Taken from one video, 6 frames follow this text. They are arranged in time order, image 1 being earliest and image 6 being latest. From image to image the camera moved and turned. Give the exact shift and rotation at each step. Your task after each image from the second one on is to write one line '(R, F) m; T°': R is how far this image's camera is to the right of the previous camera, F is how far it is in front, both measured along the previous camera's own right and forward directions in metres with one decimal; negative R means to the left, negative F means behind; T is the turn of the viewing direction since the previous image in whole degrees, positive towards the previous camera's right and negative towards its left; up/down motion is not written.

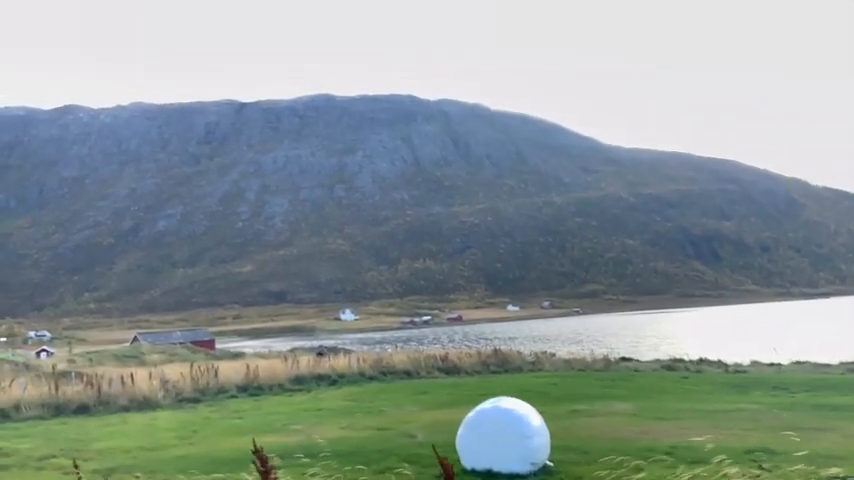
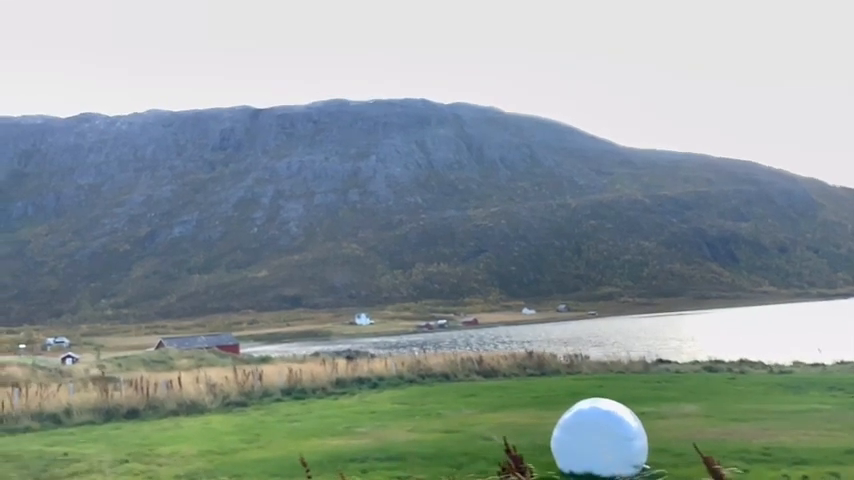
(-0.7, +0.2) m; -1°
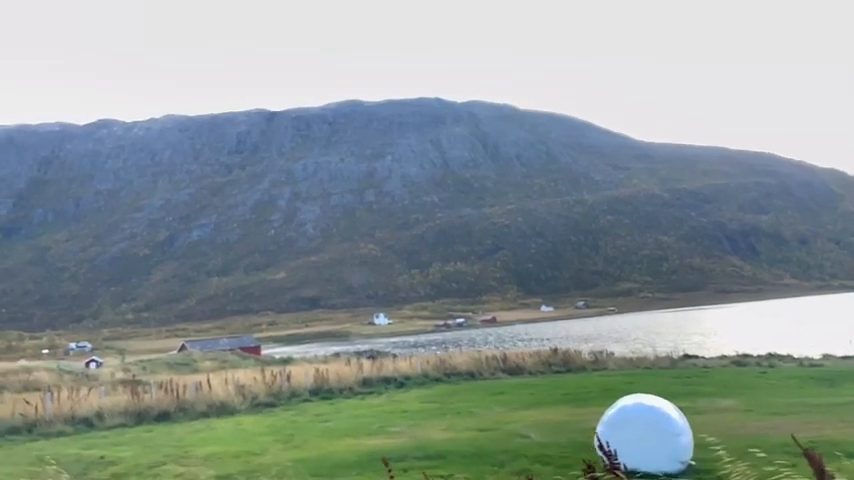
(-0.2, +0.1) m; -1°
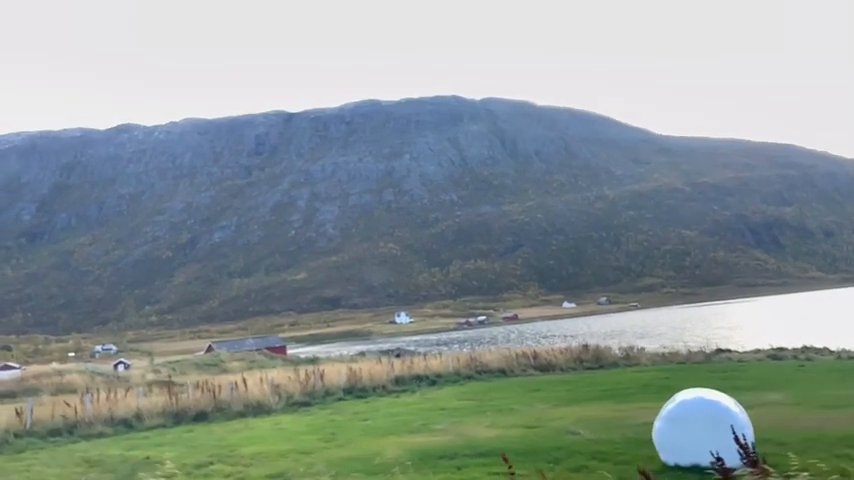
(-0.3, +0.1) m; -1°
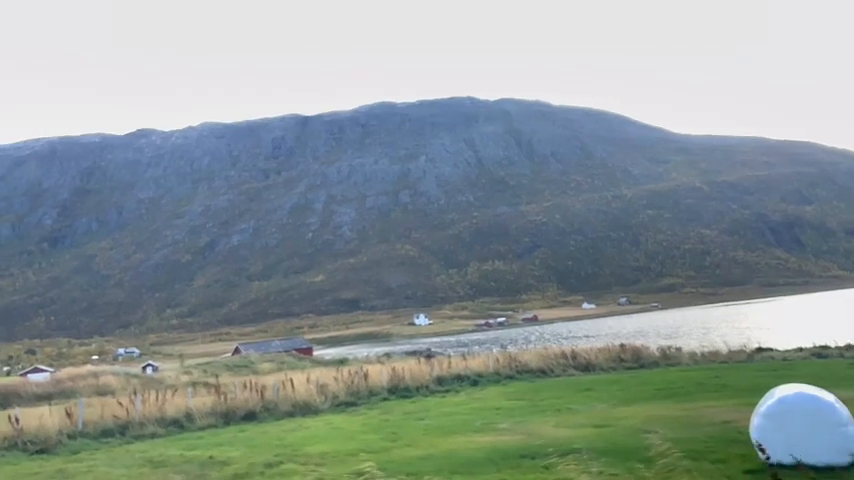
(-0.6, +0.2) m; -1°
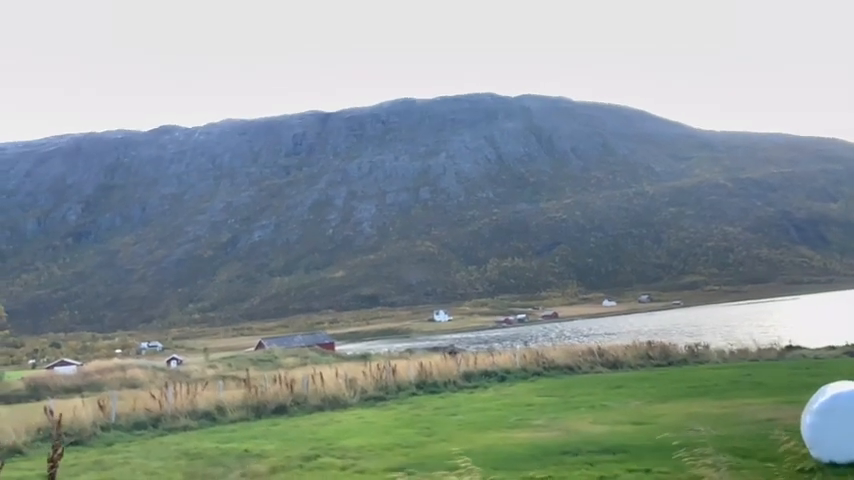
(-0.2, +0.1) m; -1°
